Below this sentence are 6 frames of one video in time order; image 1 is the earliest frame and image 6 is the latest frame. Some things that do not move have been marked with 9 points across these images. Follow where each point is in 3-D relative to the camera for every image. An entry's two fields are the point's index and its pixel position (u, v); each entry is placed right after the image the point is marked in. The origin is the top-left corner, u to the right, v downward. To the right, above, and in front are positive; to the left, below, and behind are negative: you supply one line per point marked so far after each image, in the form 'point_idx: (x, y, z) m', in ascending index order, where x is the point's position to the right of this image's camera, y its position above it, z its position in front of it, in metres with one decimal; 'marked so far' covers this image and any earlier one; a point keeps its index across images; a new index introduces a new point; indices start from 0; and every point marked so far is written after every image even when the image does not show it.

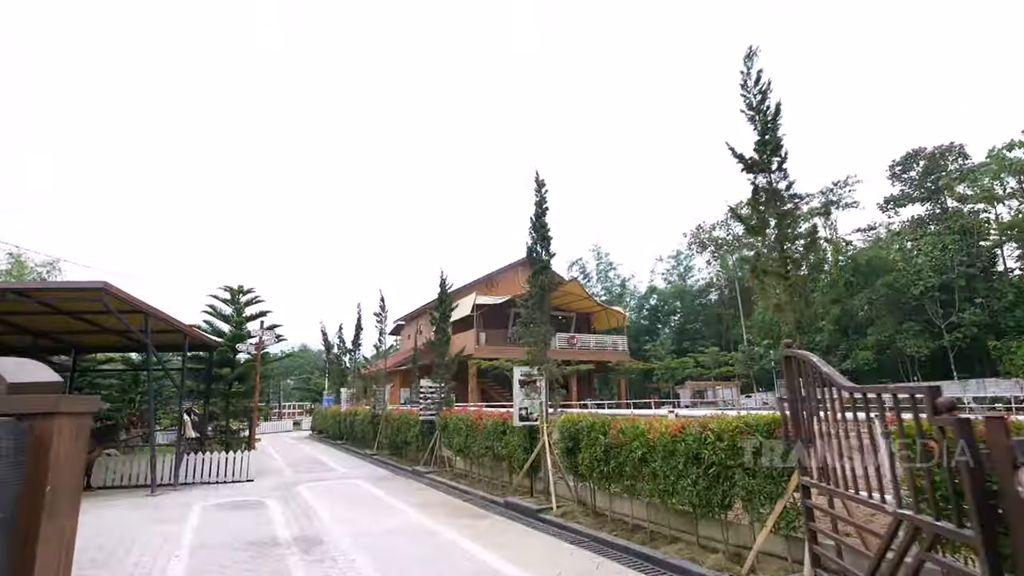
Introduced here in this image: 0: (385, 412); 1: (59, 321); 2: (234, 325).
0: (-4.1, -4.0, +16.7) m
1: (-8.9, -0.6, +10.2) m
2: (-7.1, -0.9, +13.2) m
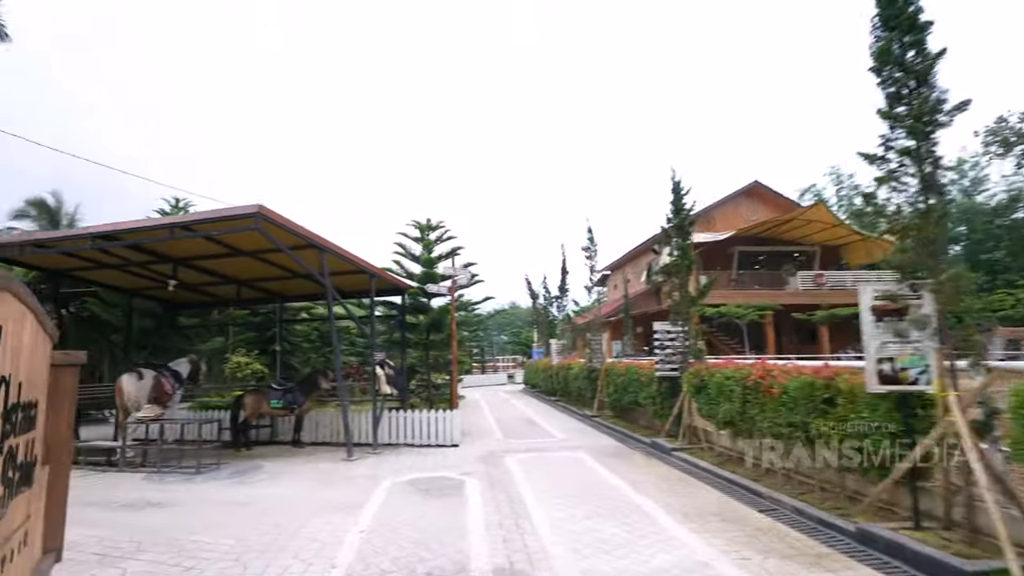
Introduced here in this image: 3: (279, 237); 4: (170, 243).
0: (+2.4, -2.1, +13.7) m
1: (-4.7, +0.4, +9.2) m
2: (-1.9, +0.5, +11.4) m
3: (-3.6, +0.8, +8.1) m
4: (-5.3, +0.7, +8.0) m
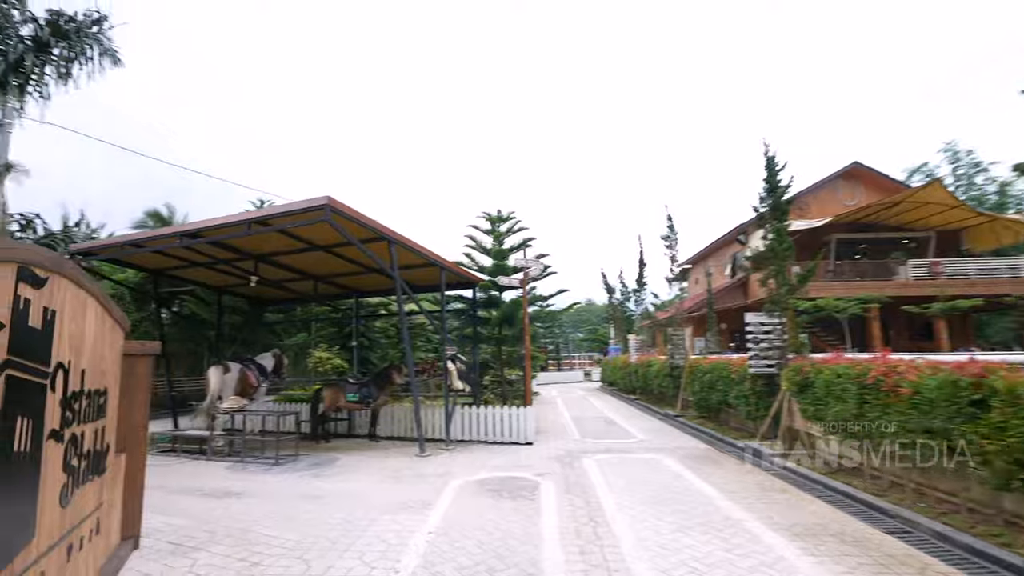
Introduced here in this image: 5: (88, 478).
0: (+4.3, -1.8, +12.7) m
1: (-3.4, +0.5, +9.4) m
2: (-0.4, +0.7, +11.1) m
3: (-2.5, +0.9, +8.1) m
4: (-4.2, +0.8, +8.3) m
5: (-2.9, -1.3, +3.5) m
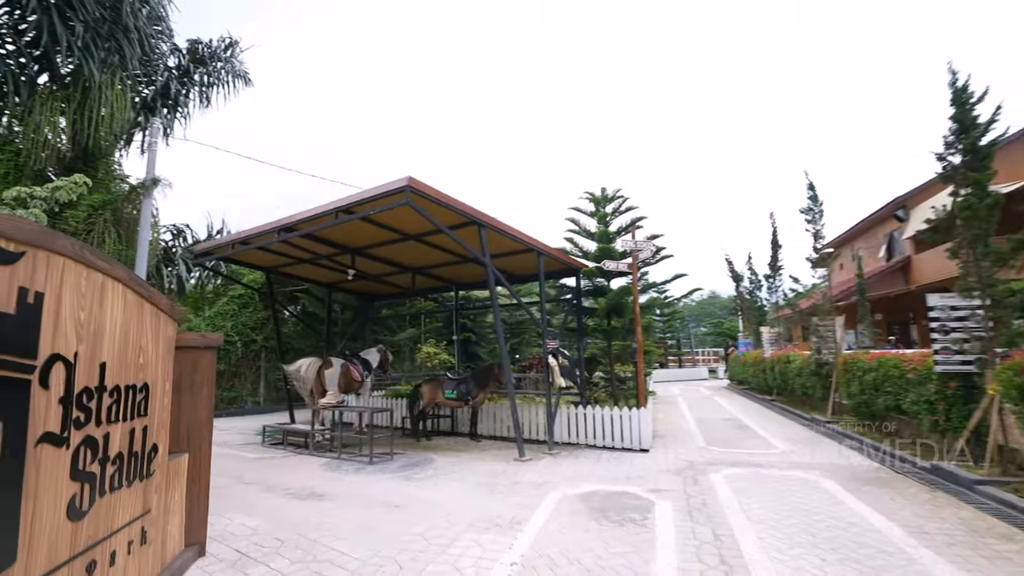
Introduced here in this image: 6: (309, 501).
0: (+6.6, -1.4, +10.6) m
1: (-1.7, +0.7, +9.0) m
2: (+1.7, +0.9, +9.9) m
3: (-1.1, +1.1, +7.6) m
4: (-2.7, +0.9, +8.1) m
5: (-2.3, -1.2, +3.1) m
6: (-2.2, -2.4, +5.8) m
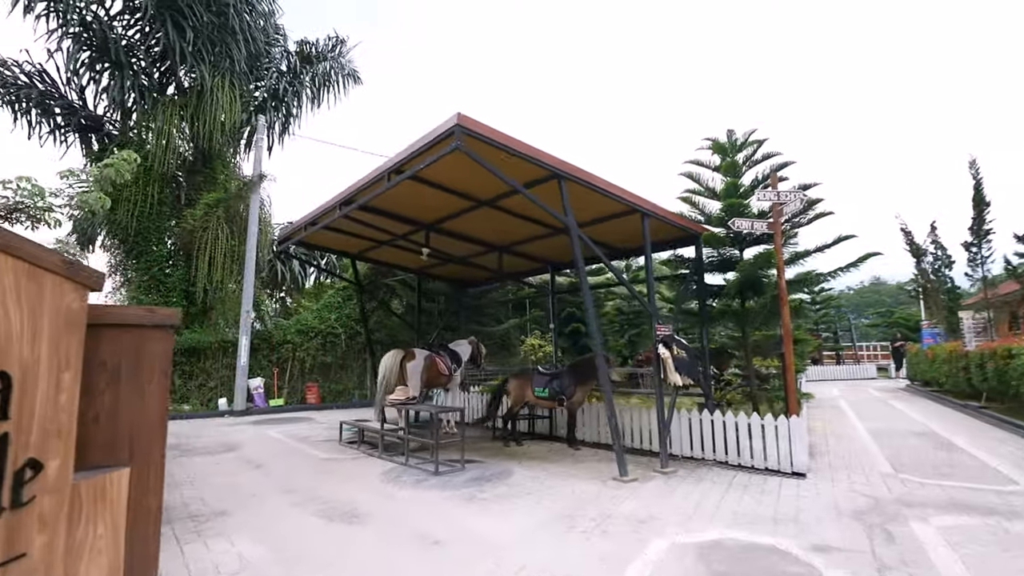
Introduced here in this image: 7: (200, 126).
0: (+8.2, -0.9, +7.2) m
1: (-0.3, +1.0, +7.6) m
2: (+3.2, +1.3, +7.7) m
3: (-0.1, +1.4, +6.1) m
4: (-1.5, +1.2, +6.9) m
5: (-2.3, -0.9, +2.1) m
6: (-1.5, -2.1, +4.6) m
7: (-8.2, +4.3, +13.7) m
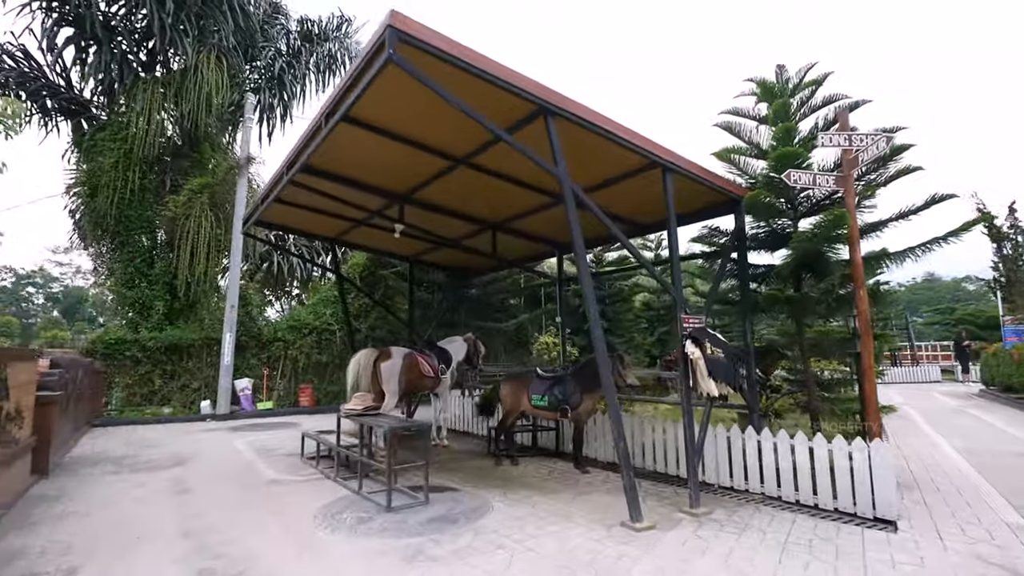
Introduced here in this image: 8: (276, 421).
0: (+8.1, -0.6, +5.1) m
1: (-0.4, +1.2, +6.1) m
2: (+3.1, +1.5, +6.0) m
3: (-0.3, +1.6, +4.5) m
4: (-1.6, +1.4, +5.5) m
5: (-2.7, -0.7, +0.7) m
6: (-1.8, -1.9, +3.2) m
7: (-8.0, +4.5, +12.7) m
8: (-5.1, -2.9, +11.3) m
